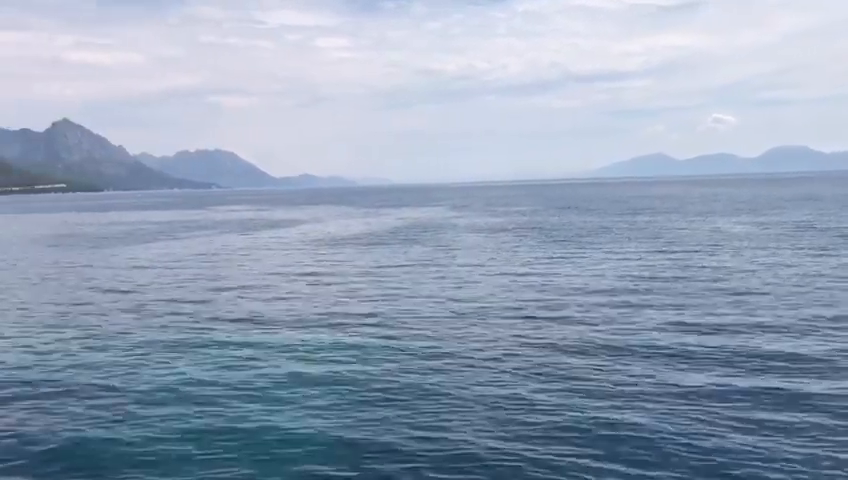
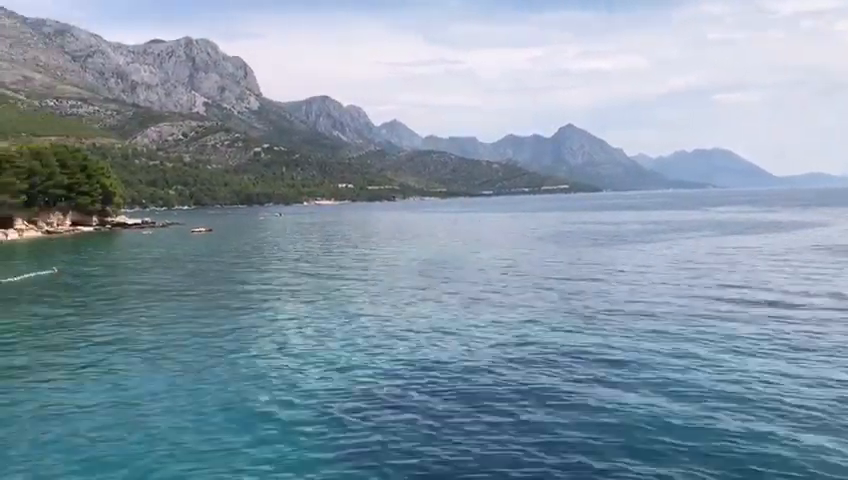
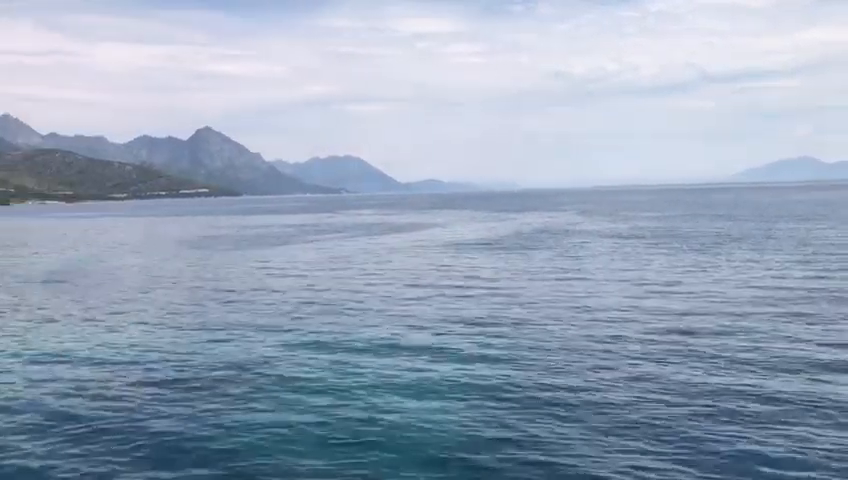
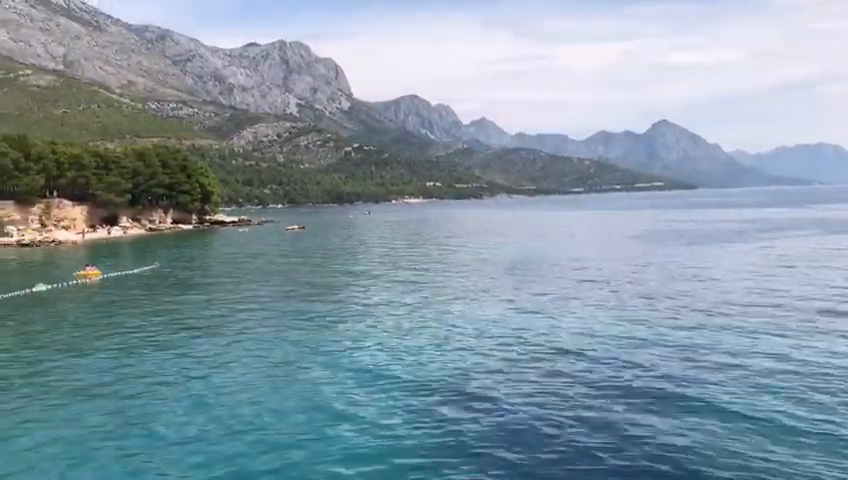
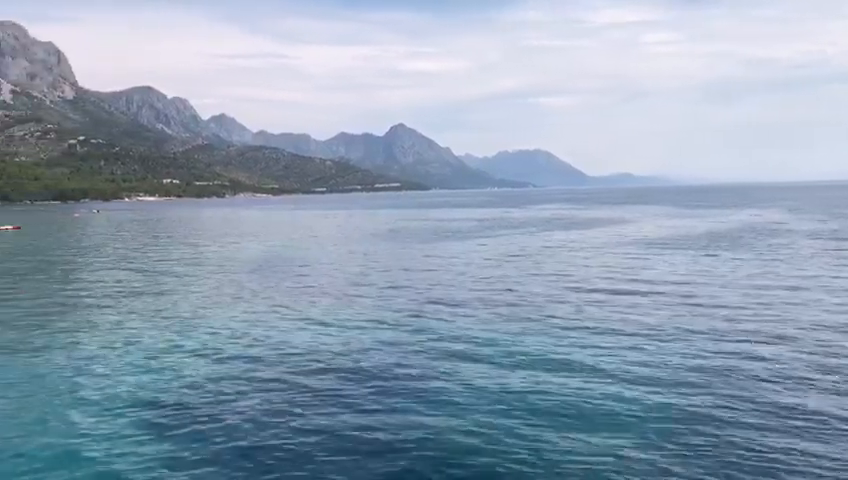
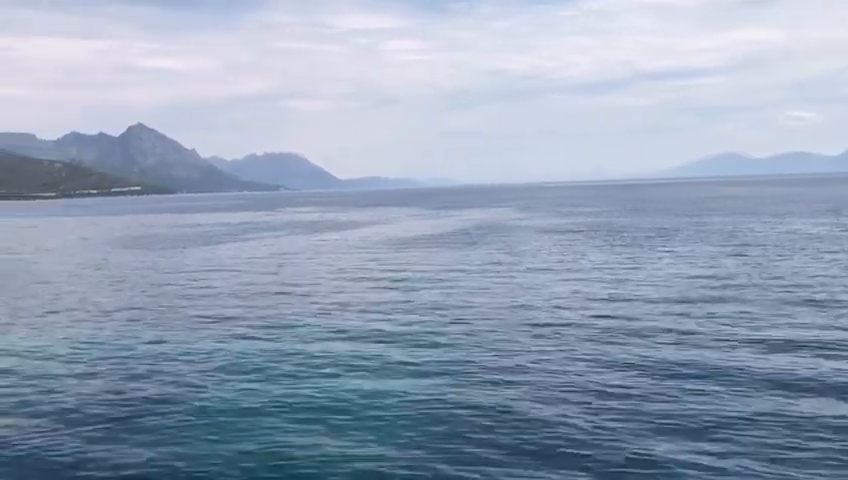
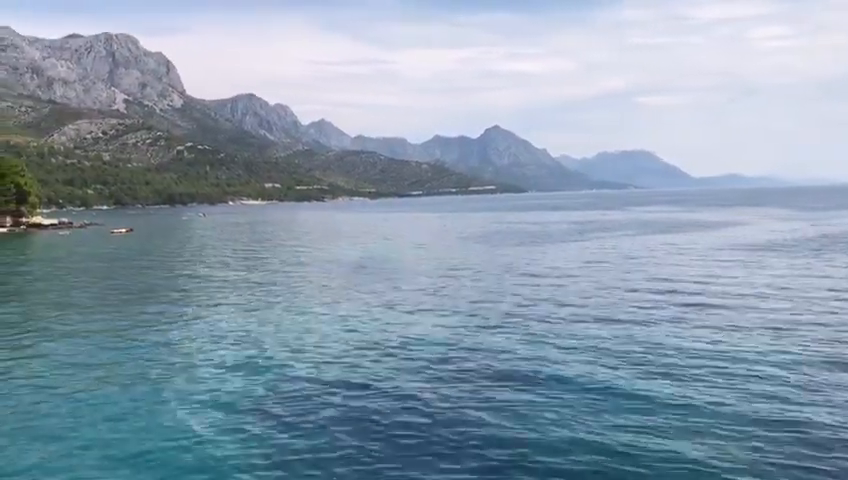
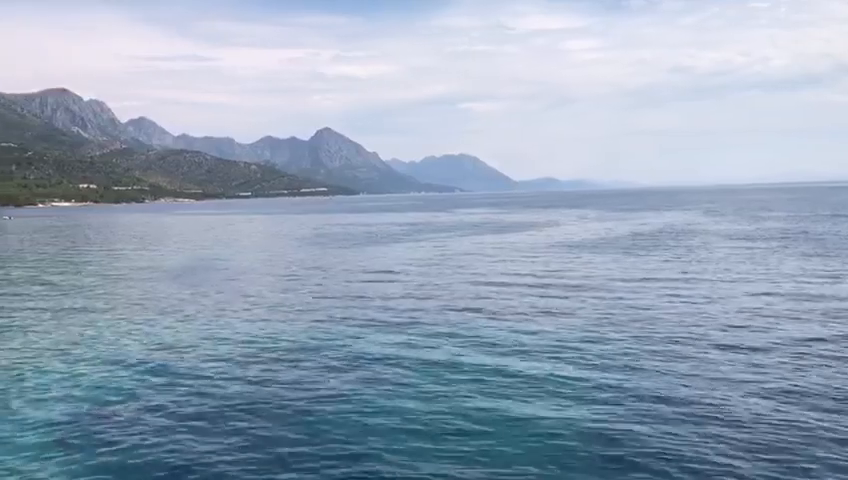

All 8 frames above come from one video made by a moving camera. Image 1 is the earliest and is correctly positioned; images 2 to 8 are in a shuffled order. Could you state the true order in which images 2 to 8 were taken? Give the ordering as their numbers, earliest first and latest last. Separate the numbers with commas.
6, 3, 8, 5, 7, 2, 4
